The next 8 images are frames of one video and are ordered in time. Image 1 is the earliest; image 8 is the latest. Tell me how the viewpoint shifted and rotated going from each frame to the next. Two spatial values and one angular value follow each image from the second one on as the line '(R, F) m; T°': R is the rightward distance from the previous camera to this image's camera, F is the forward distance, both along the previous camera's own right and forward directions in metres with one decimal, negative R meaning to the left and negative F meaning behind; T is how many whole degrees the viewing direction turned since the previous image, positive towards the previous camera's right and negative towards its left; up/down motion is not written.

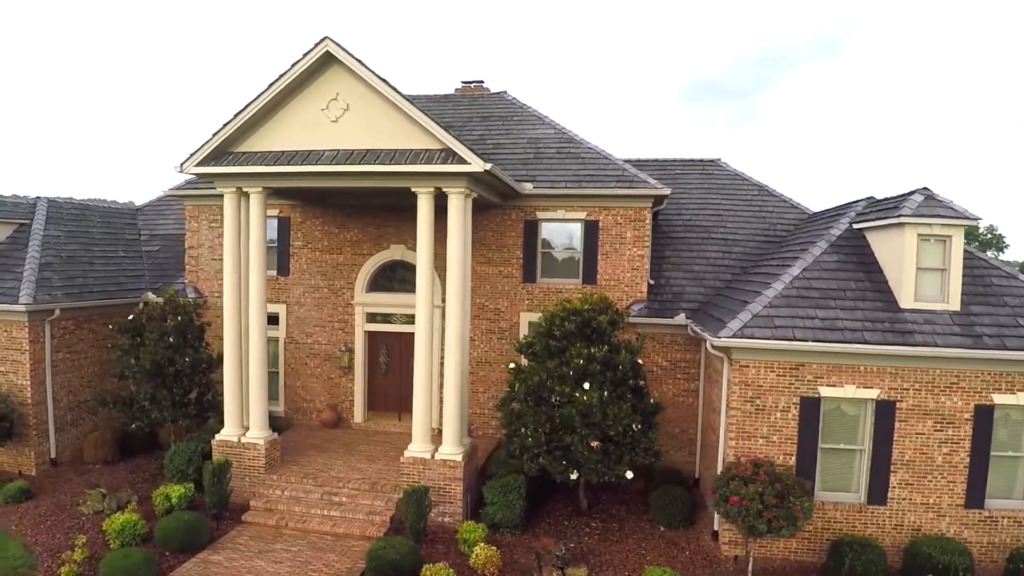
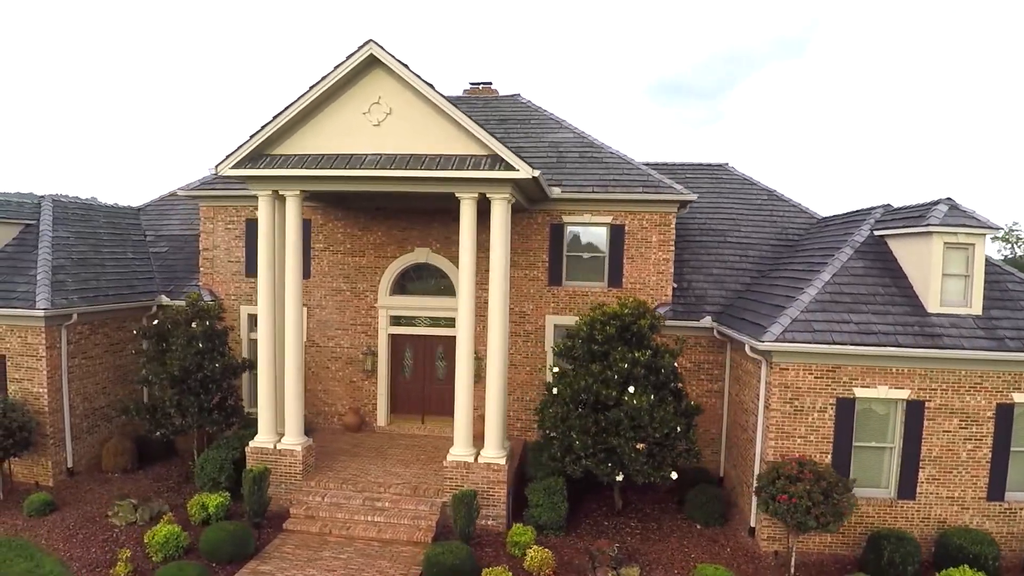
(-1.4, -0.1) m; +3°
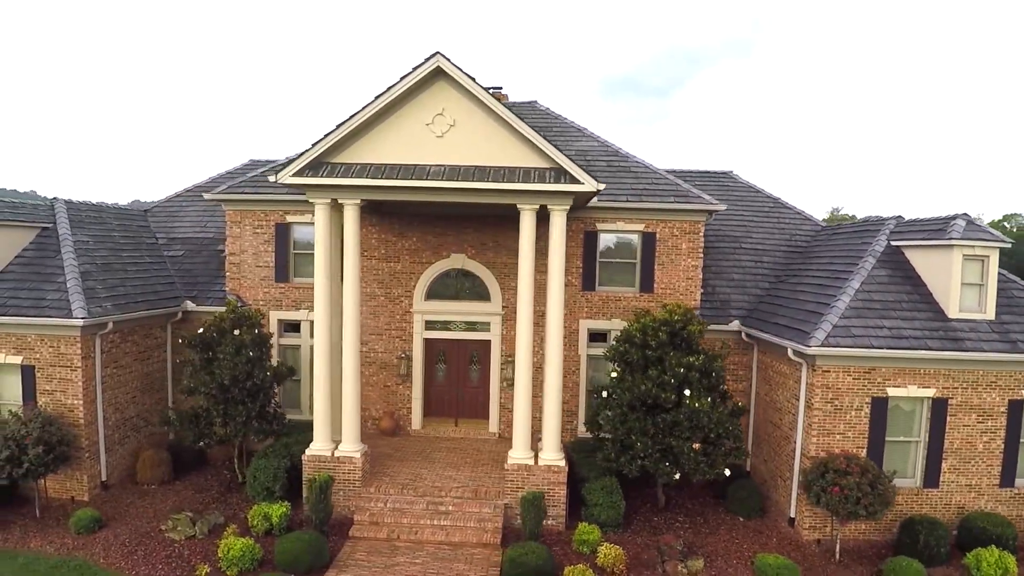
(-2.1, -0.3) m; +5°
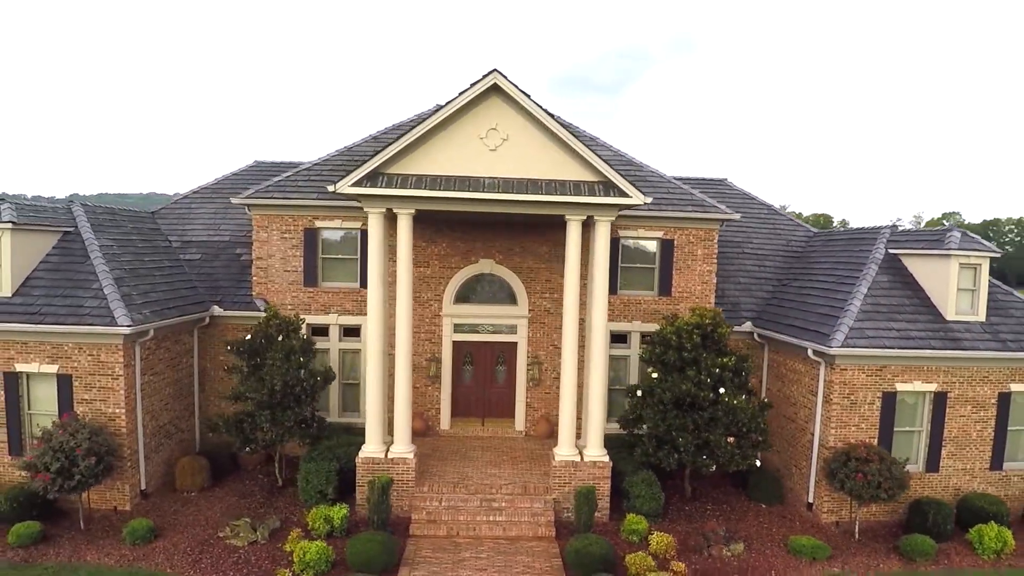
(-2.0, -0.5) m; +5°
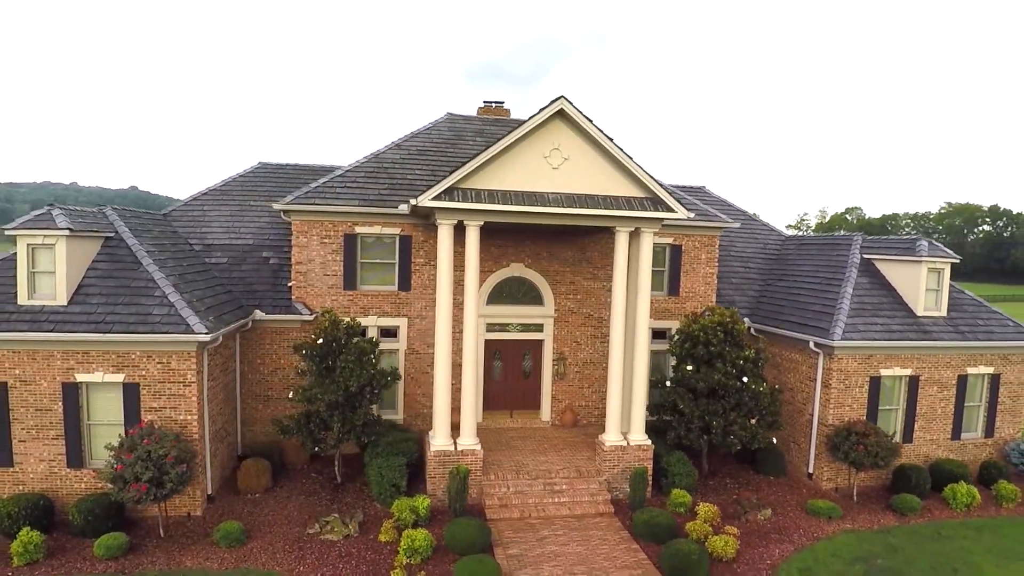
(-3.1, -0.9) m; +8°
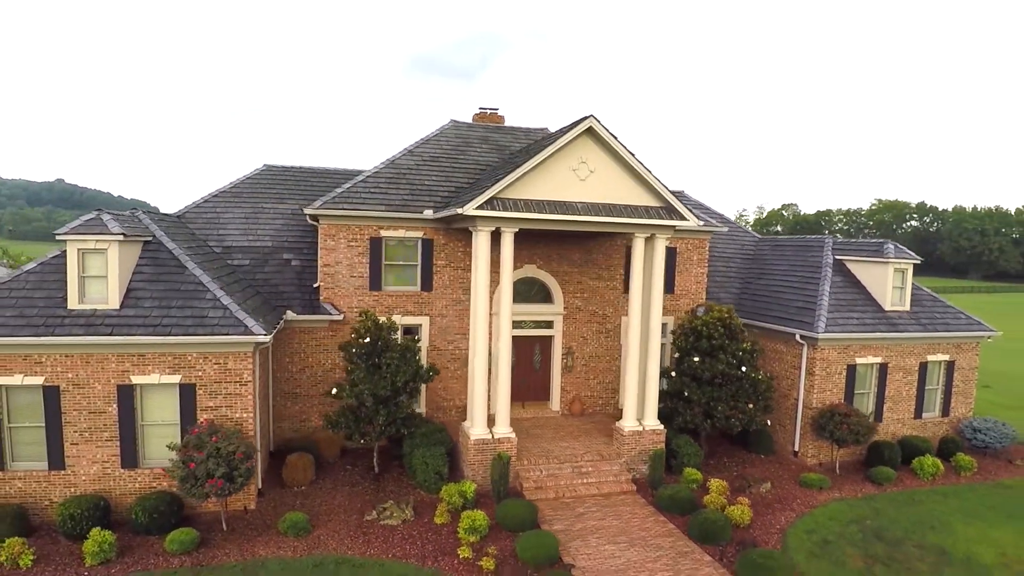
(-2.1, -1.0) m; +5°
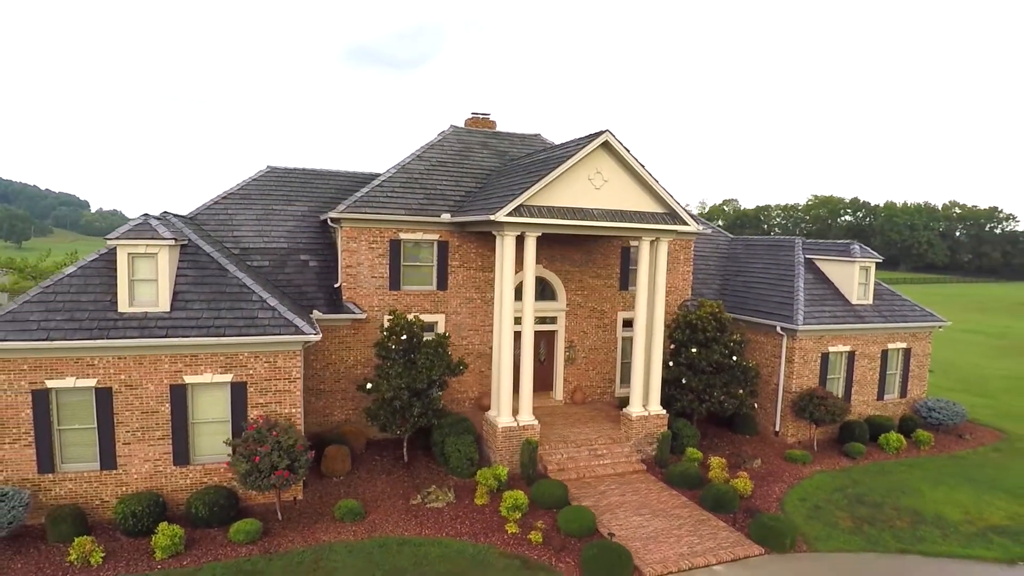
(-2.0, -1.0) m; +5°
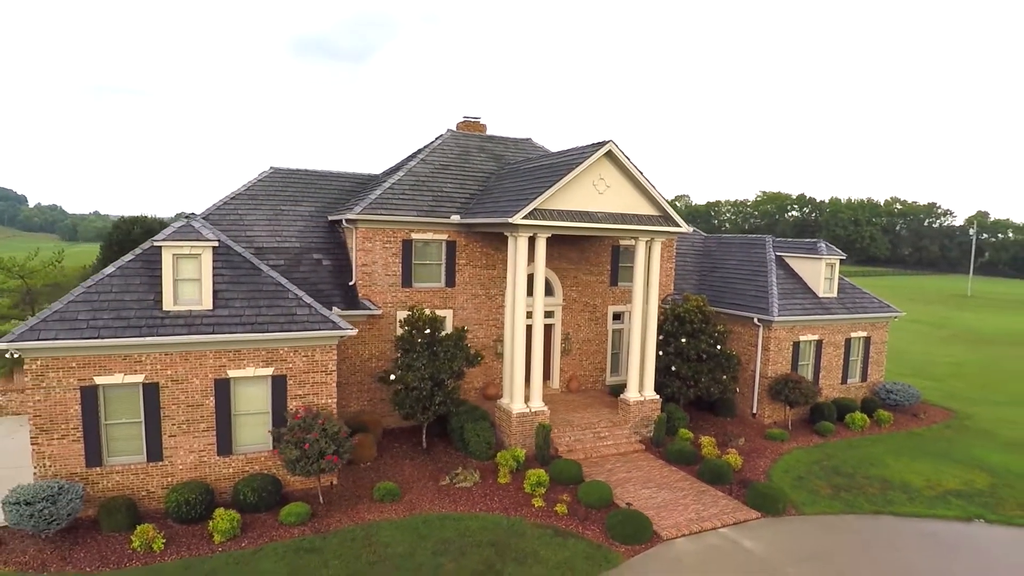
(-1.6, -1.1) m; +4°
